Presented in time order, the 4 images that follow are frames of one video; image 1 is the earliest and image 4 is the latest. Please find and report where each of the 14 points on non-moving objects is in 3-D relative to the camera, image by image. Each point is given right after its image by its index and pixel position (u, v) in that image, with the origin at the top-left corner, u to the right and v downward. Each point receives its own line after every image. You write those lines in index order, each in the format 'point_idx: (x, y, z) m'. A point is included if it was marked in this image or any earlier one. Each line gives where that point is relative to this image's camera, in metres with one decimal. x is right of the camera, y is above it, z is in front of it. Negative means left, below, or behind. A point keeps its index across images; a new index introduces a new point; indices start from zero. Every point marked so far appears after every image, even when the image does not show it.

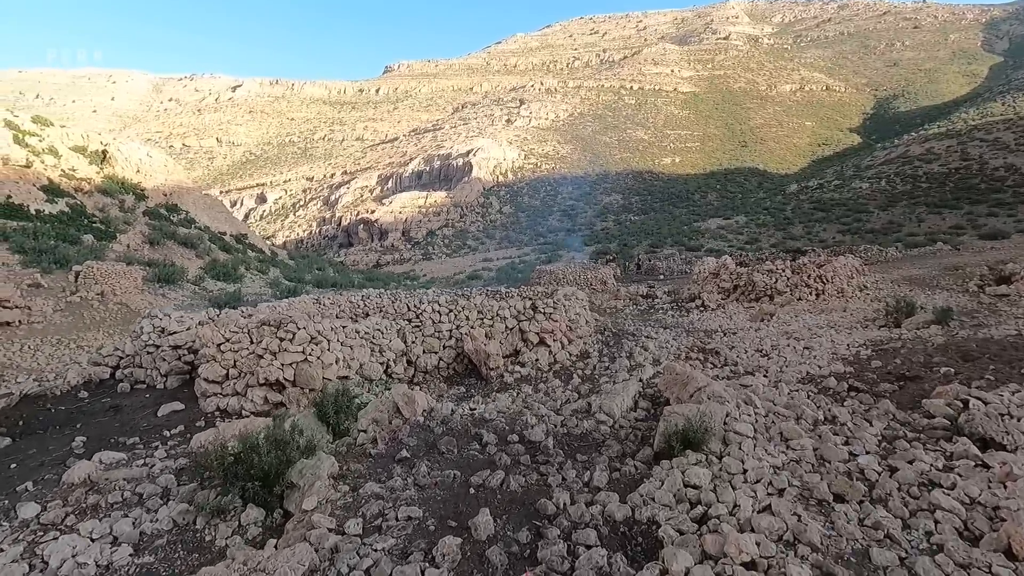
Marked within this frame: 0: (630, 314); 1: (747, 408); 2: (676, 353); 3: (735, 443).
0: (+2.5, -0.6, +11.2) m
1: (+1.6, -0.8, +3.6) m
2: (+2.0, -0.8, +6.4) m
3: (+1.3, -0.9, +3.0) m
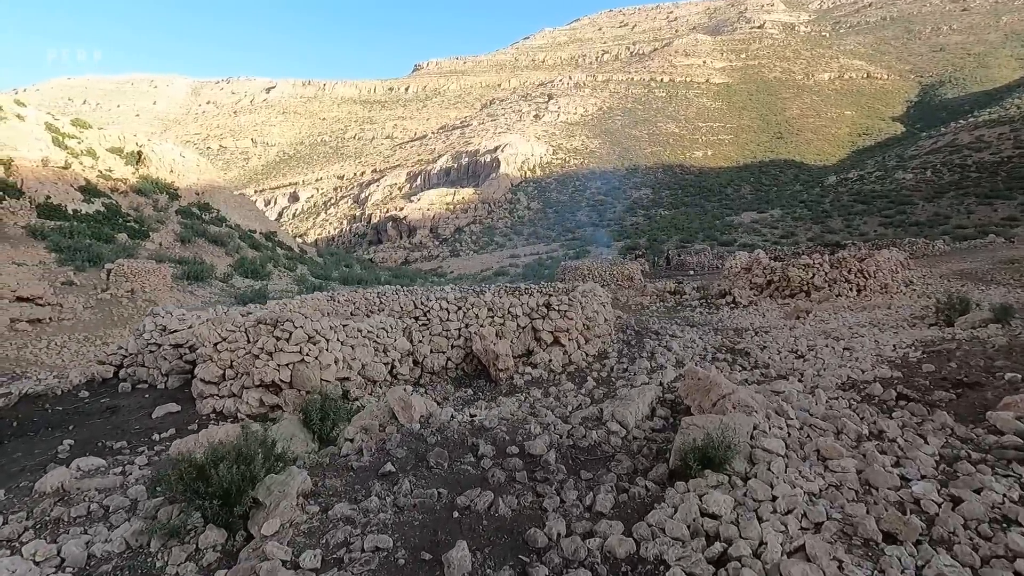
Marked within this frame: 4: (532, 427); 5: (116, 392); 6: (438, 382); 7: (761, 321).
0: (+2.9, -0.5, +10.7) m
1: (+1.6, -0.8, +3.1) m
2: (+2.1, -0.7, +6.0) m
3: (+1.2, -0.9, +2.6) m
4: (+0.1, -0.9, +3.6) m
5: (-4.0, -1.0, +5.4) m
6: (-0.8, -1.0, +5.5) m
7: (+4.0, -0.5, +8.6) m
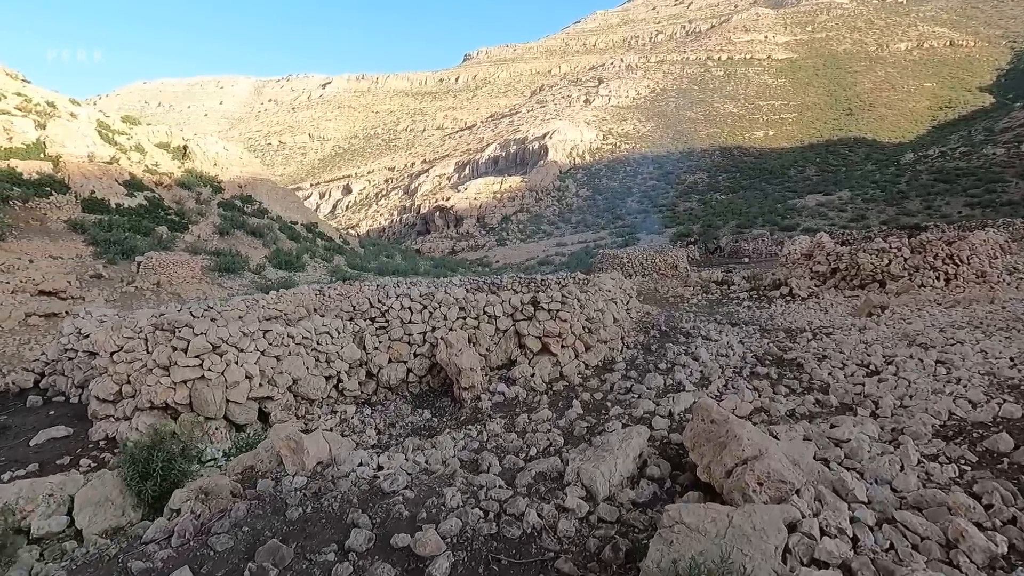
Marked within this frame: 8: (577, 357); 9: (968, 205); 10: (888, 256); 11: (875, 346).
0: (+3.2, -0.3, +9.3) m
1: (+1.1, -0.8, +1.8) m
2: (+1.9, -0.7, +4.6) m
3: (+0.7, -0.9, +1.3) m
4: (-0.3, -0.9, +2.4) m
5: (-4.2, -1.0, +4.6) m
6: (-1.0, -0.9, +4.4) m
7: (+4.0, -0.4, +7.0) m
8: (+0.6, -0.6, +4.6) m
9: (+14.5, +2.7, +16.9) m
10: (+6.4, +0.6, +9.2) m
11: (+3.3, -0.5, +4.9) m
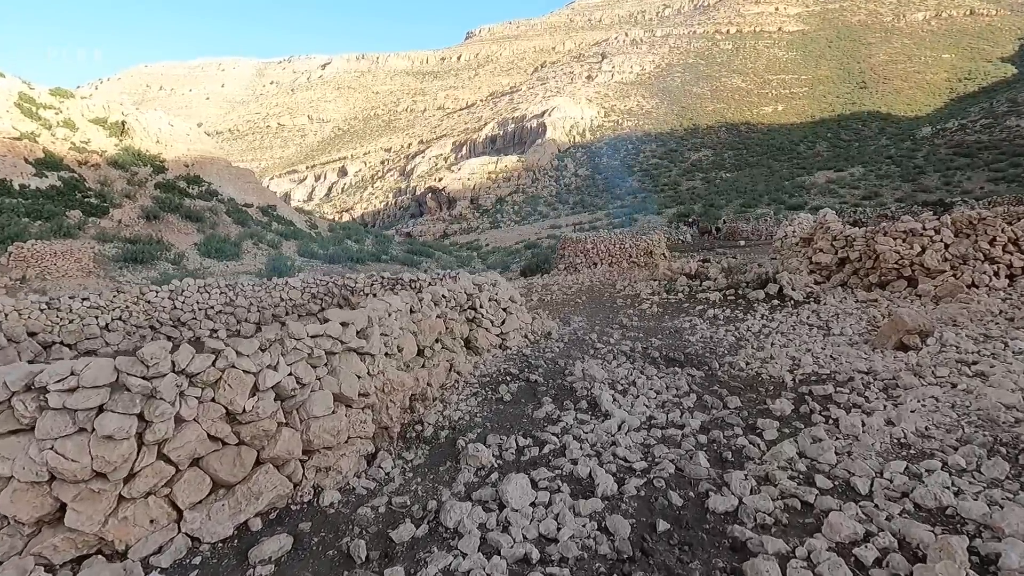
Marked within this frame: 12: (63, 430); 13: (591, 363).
0: (+1.5, -0.3, +6.4) m
1: (-0.7, -1.1, -1.0) m
2: (+0.2, -0.9, +1.7) m
3: (-1.1, -1.2, -1.5) m
4: (-2.1, -1.2, -0.4) m
5: (-5.9, -1.3, +1.8) m
6: (-2.7, -1.1, +1.6) m
7: (+2.3, -0.5, +4.1) m
8: (-1.2, -0.8, +1.8) m
9: (+12.9, +3.0, +13.7) m
10: (+4.7, +0.6, +6.2) m
11: (+1.6, -0.7, +2.0) m
12: (-1.4, -0.5, +1.8) m
13: (+0.6, -0.6, +4.1) m
